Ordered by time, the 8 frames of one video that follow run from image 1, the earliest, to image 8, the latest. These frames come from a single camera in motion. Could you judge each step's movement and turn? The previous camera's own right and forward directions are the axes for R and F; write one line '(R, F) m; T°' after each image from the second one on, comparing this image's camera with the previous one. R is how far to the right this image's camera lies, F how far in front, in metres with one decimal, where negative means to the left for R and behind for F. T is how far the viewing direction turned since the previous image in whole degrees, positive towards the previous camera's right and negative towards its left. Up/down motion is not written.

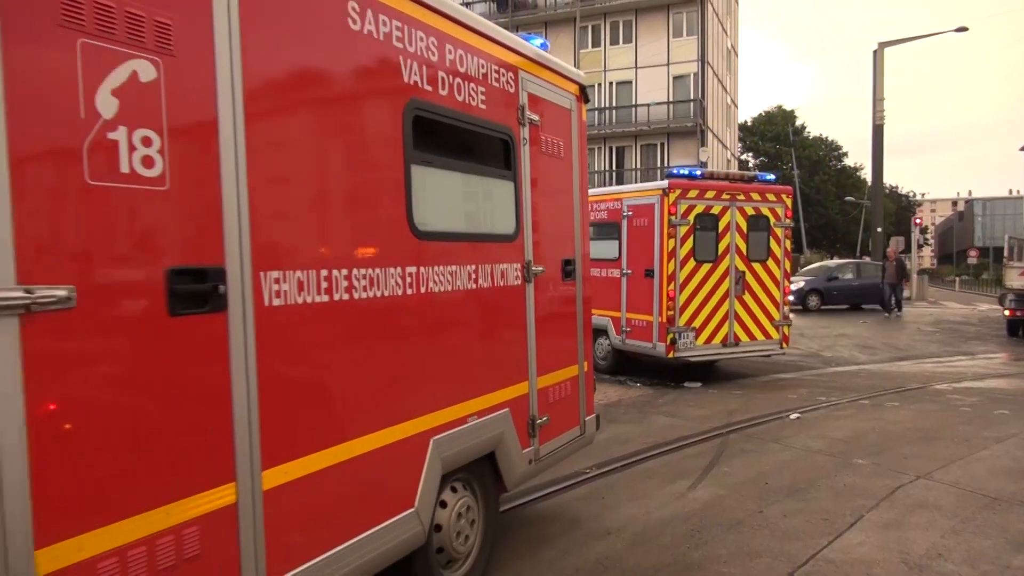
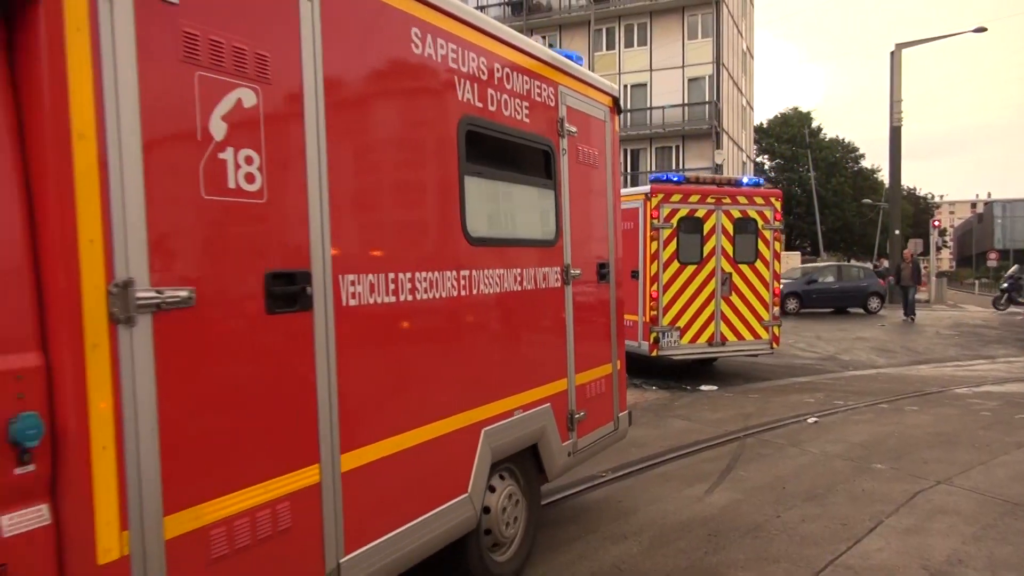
(-0.1, -0.2) m; -1°
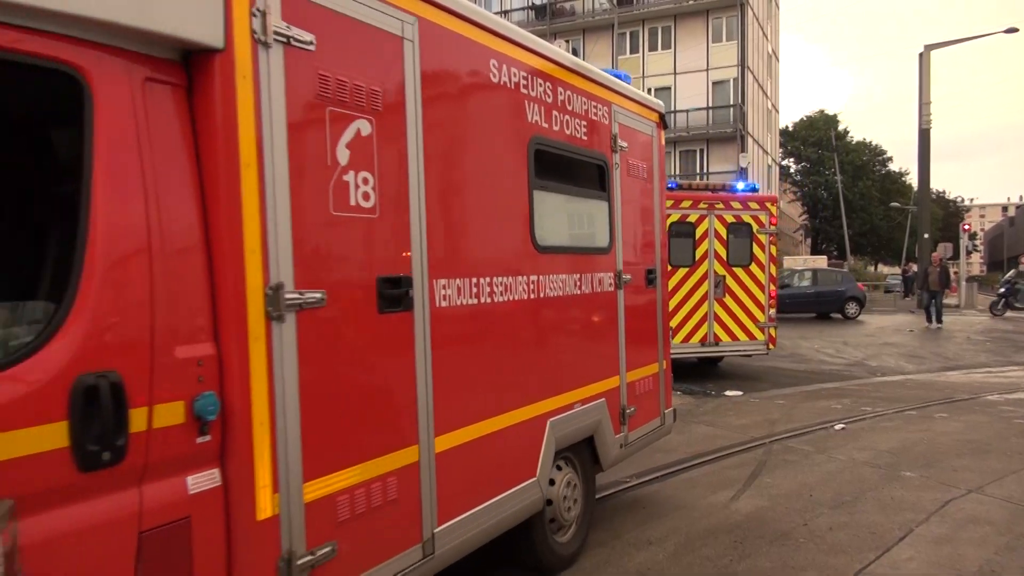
(-0.2, -0.3) m; -2°
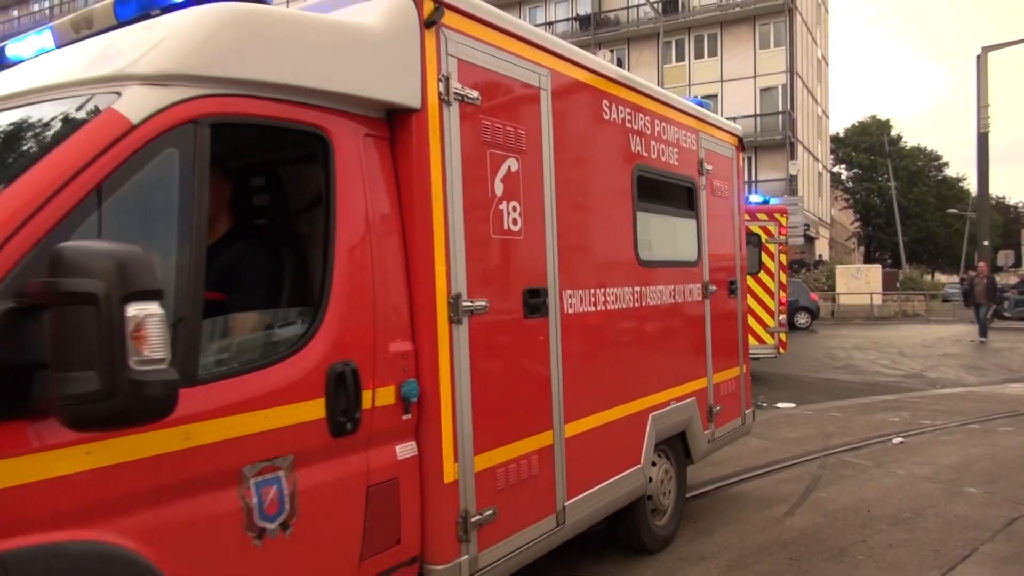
(-0.3, -0.5) m; -3°
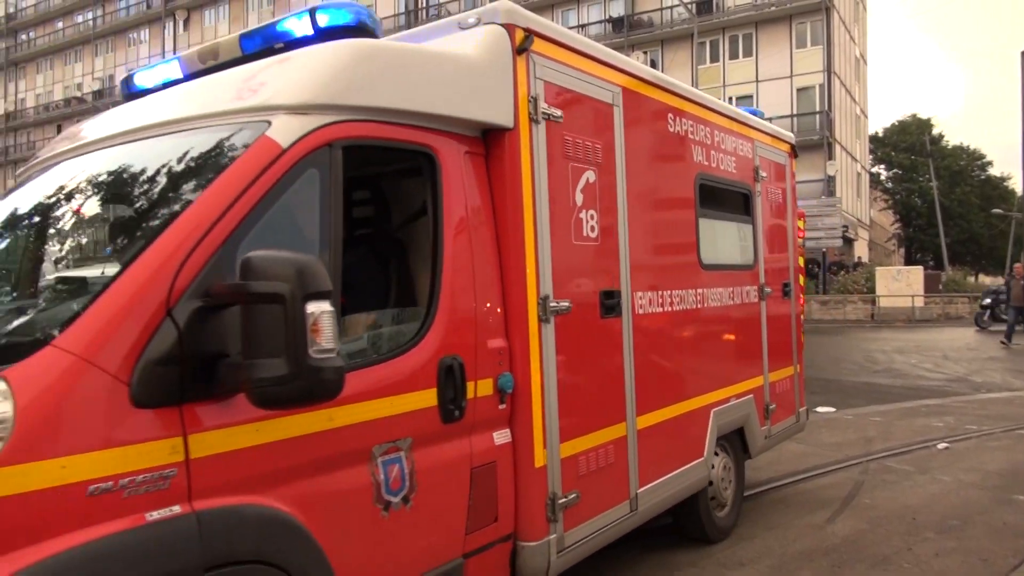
(-0.2, -0.3) m; -3°
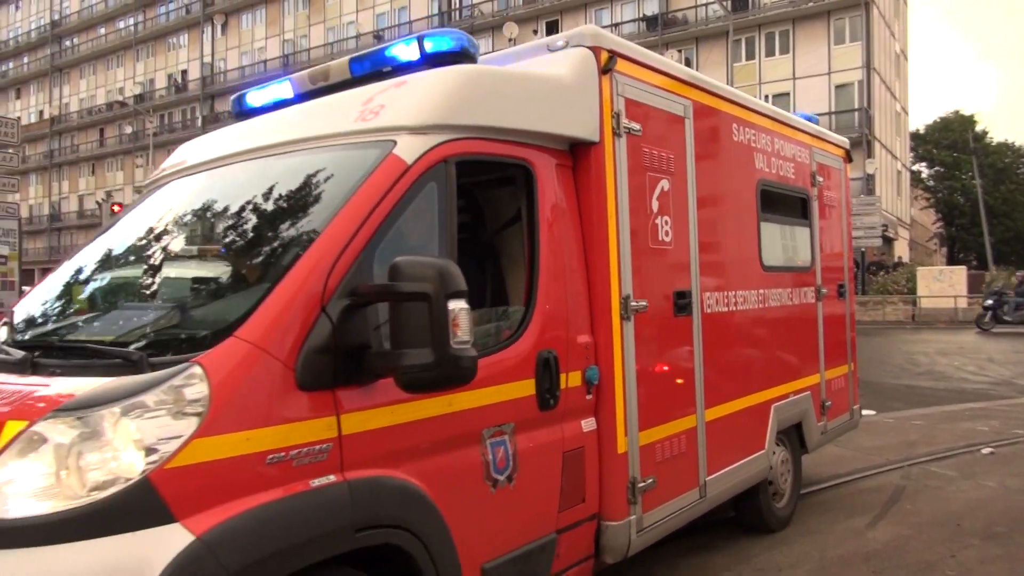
(-0.2, -0.3) m; -2°
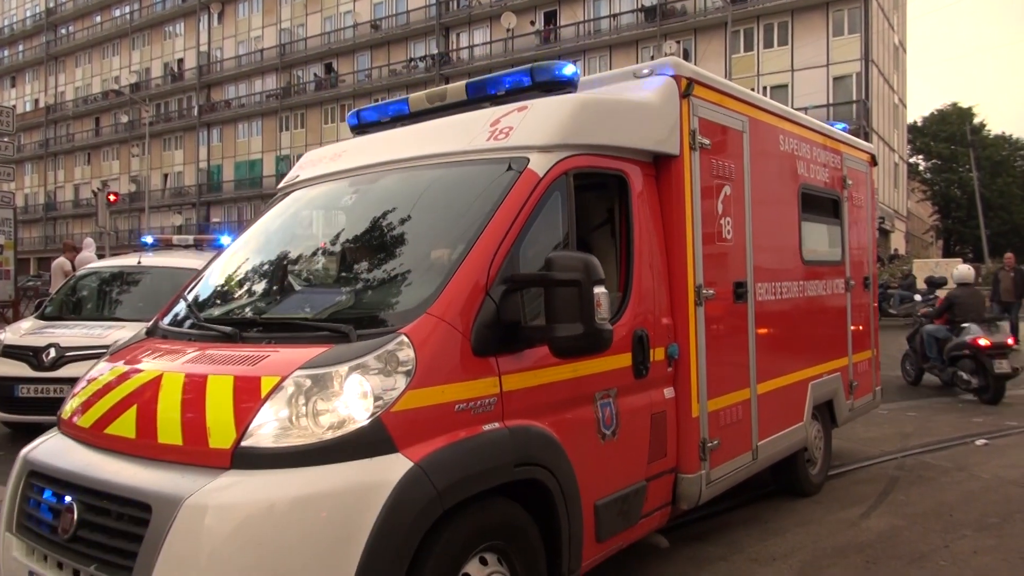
(-0.5, -0.6) m; 0°
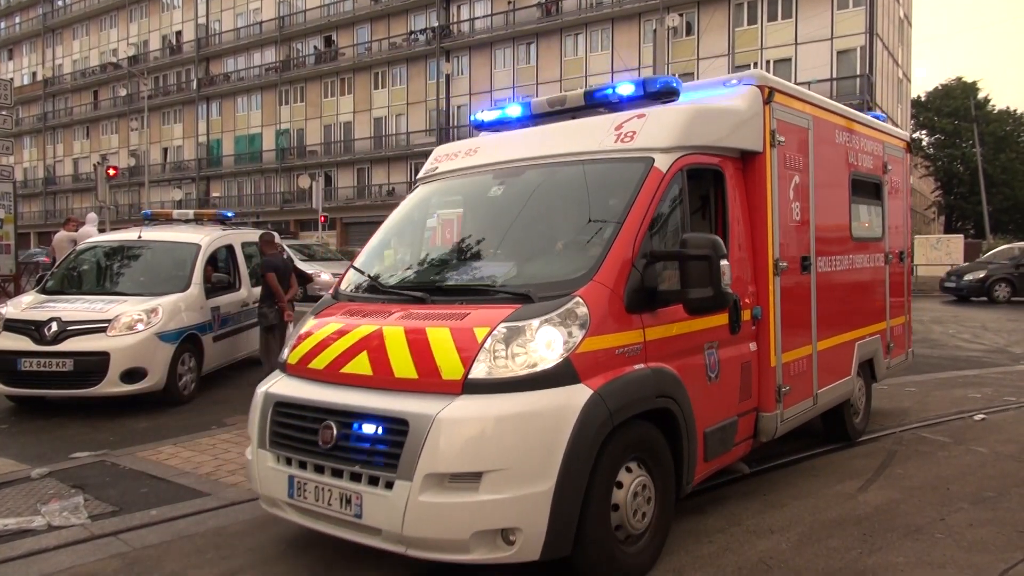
(-0.7, -0.8) m; 0°
